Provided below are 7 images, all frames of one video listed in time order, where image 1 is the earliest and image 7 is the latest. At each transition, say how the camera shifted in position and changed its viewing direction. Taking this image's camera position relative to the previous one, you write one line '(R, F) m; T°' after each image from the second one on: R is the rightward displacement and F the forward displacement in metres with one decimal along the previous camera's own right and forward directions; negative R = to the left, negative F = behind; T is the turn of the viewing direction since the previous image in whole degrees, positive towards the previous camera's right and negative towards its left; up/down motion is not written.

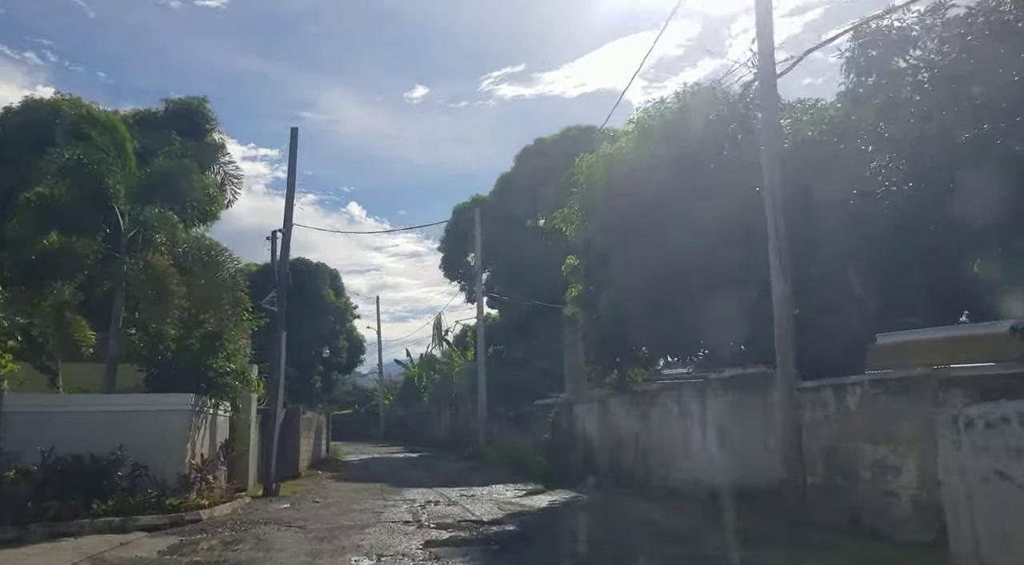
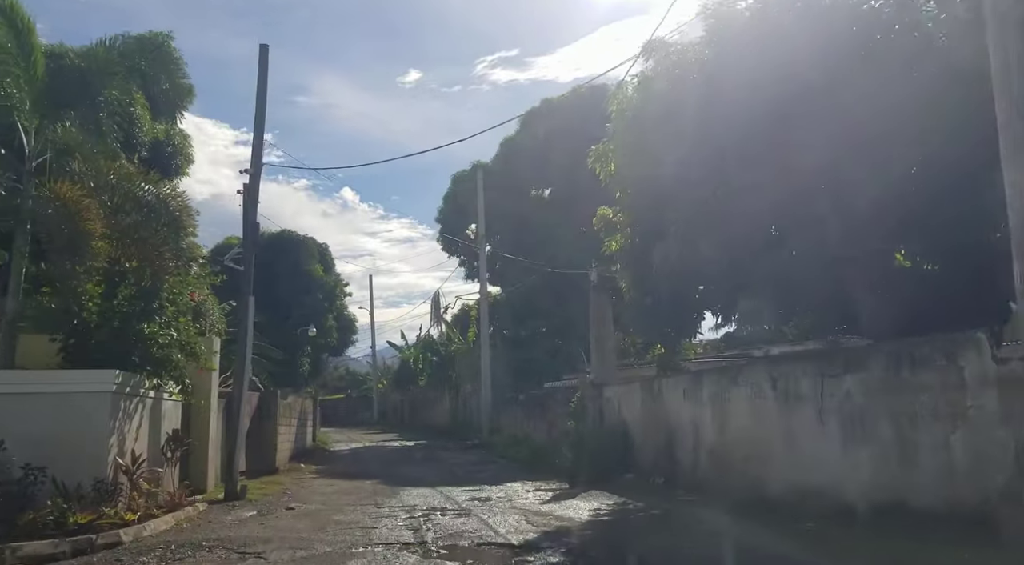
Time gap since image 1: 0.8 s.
(-0.5, +3.3) m; 0°
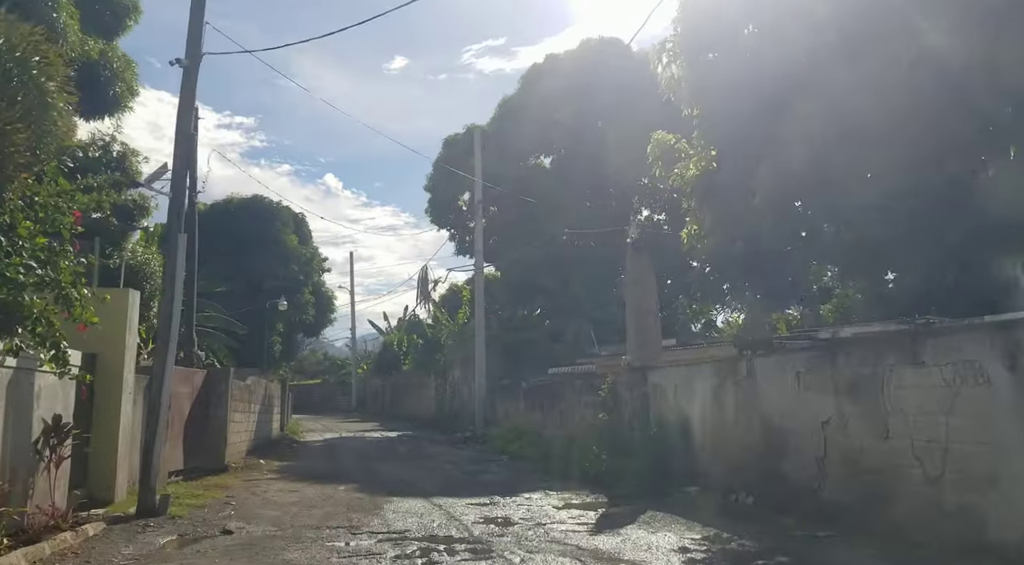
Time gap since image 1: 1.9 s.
(-0.6, +3.7) m; +1°
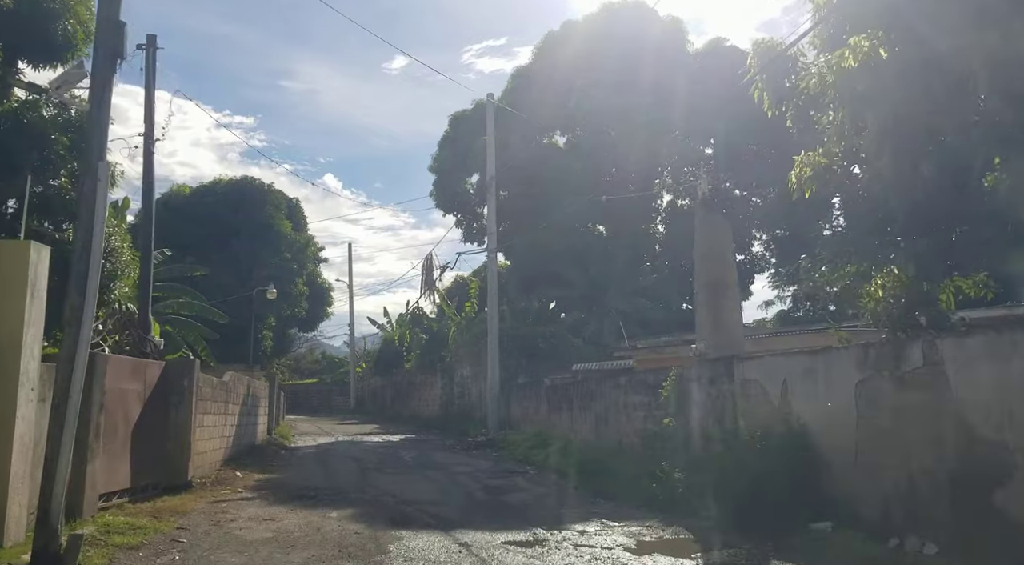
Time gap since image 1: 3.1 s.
(-0.5, +3.0) m; 0°
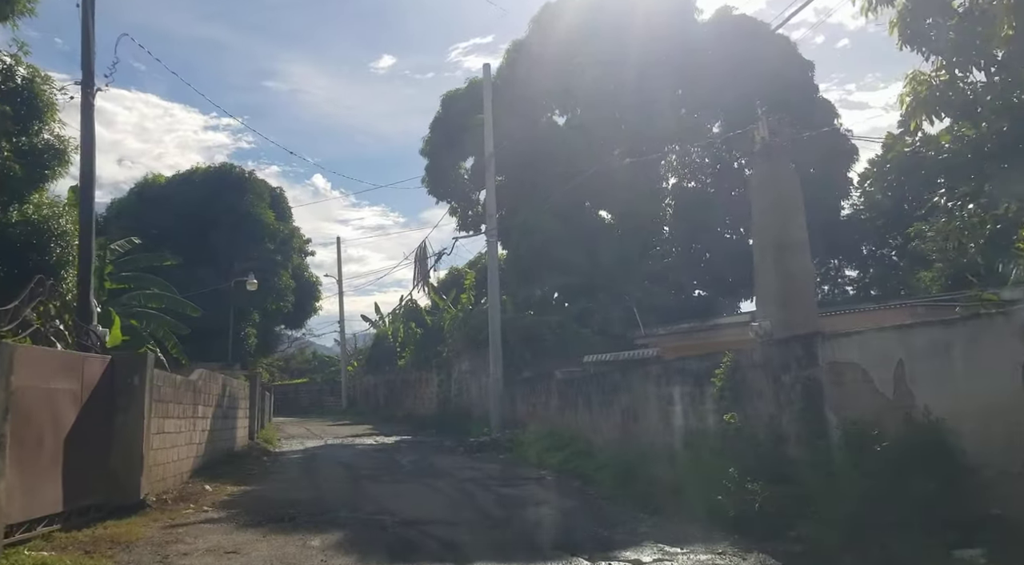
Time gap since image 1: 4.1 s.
(-0.3, +2.0) m; +1°
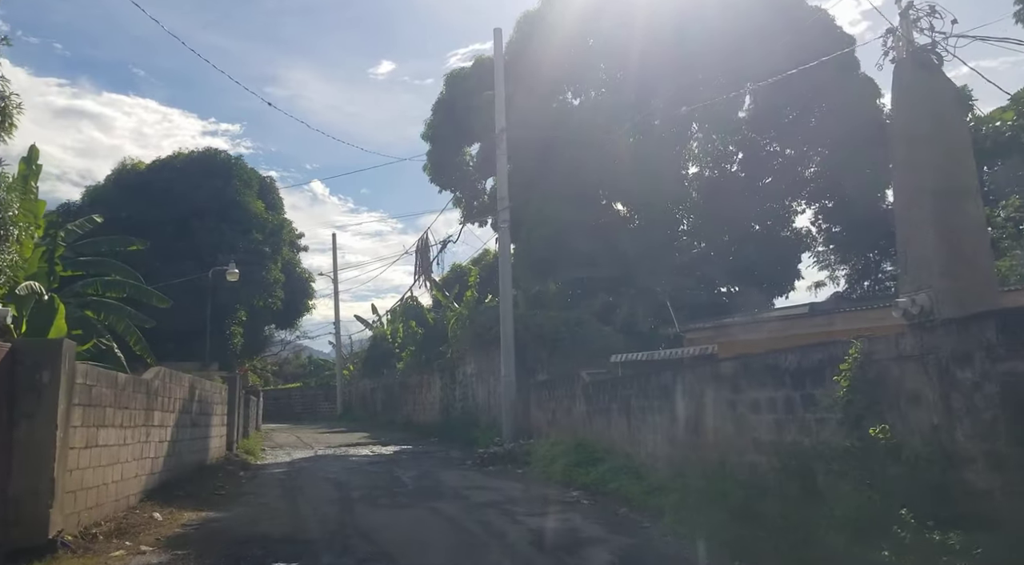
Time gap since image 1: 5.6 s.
(-0.4, +2.5) m; 0°
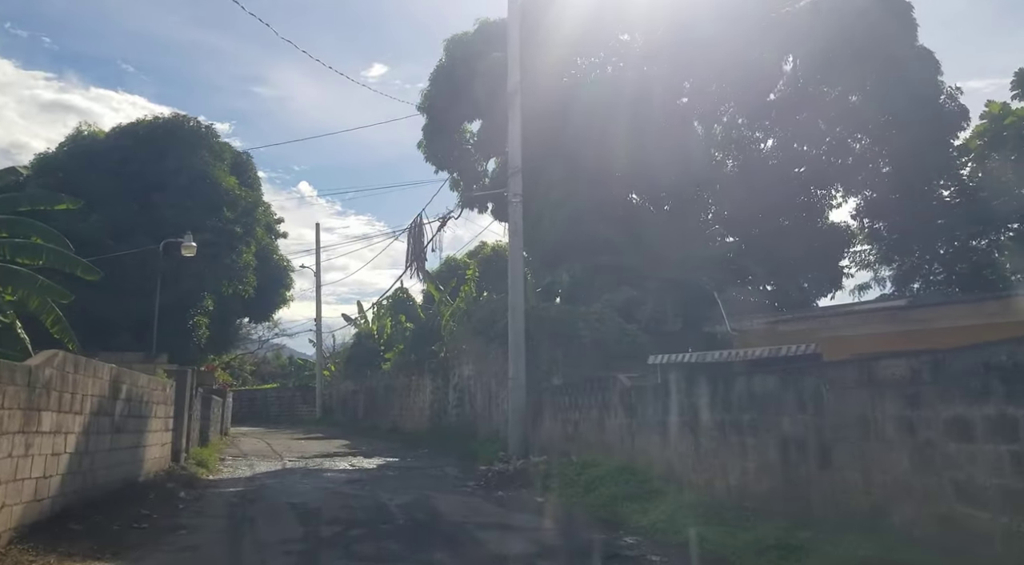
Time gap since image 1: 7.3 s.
(-0.5, +3.2) m; +1°
